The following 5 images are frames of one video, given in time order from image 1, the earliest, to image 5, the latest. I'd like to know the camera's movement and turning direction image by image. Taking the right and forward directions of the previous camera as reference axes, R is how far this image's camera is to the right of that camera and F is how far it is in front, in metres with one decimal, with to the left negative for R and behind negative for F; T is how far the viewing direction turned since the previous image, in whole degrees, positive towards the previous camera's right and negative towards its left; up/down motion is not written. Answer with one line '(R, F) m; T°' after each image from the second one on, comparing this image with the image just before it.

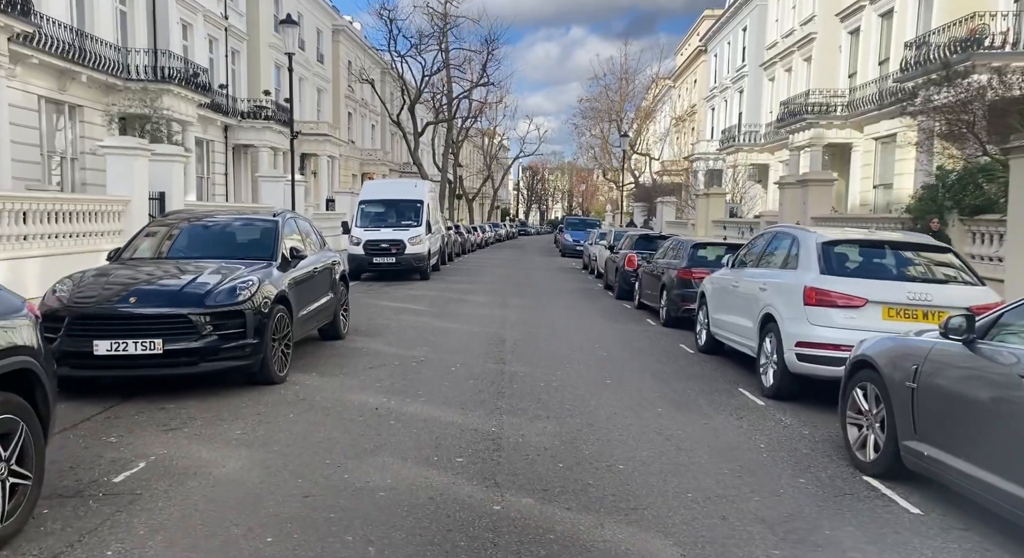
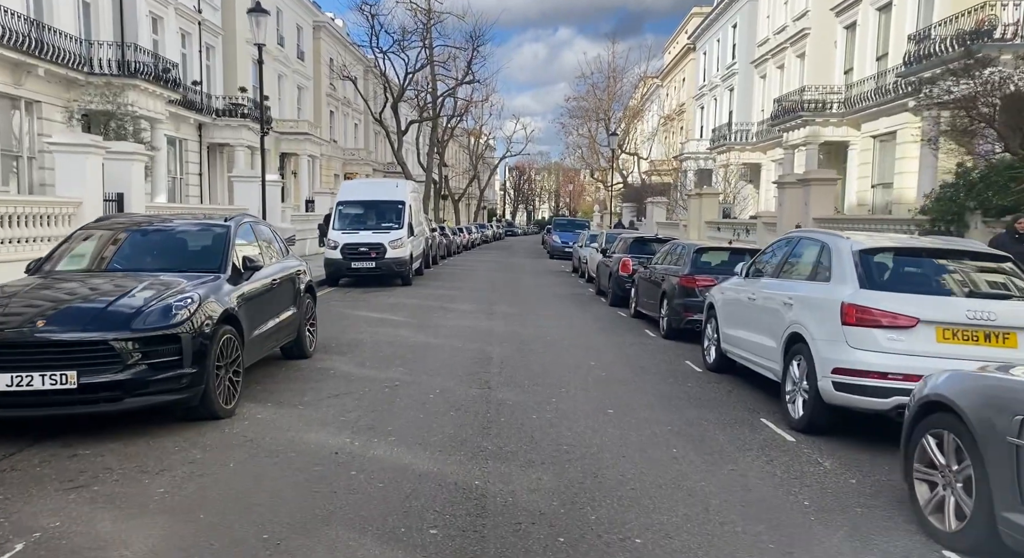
(0.0, +1.1) m; +1°
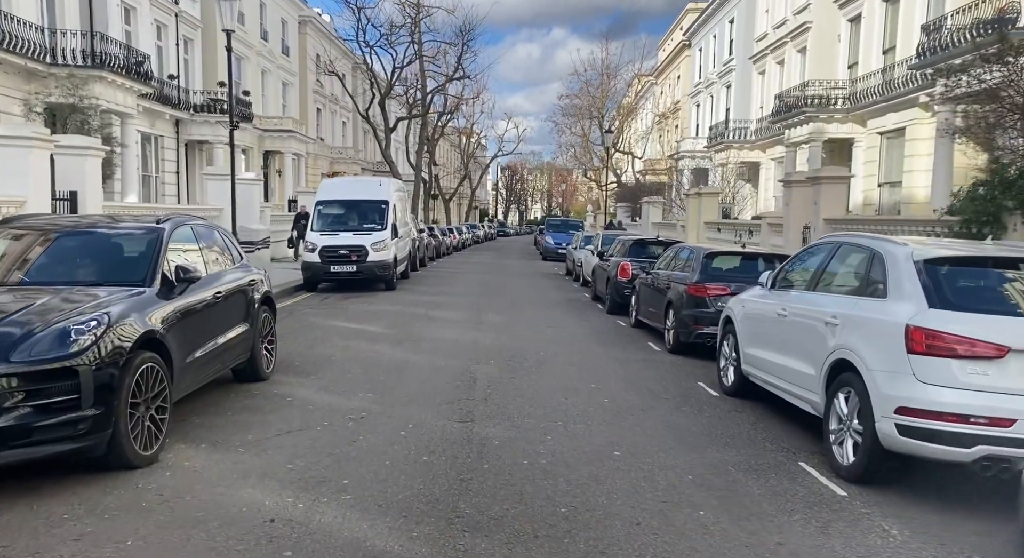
(0.0, +1.2) m; +1°
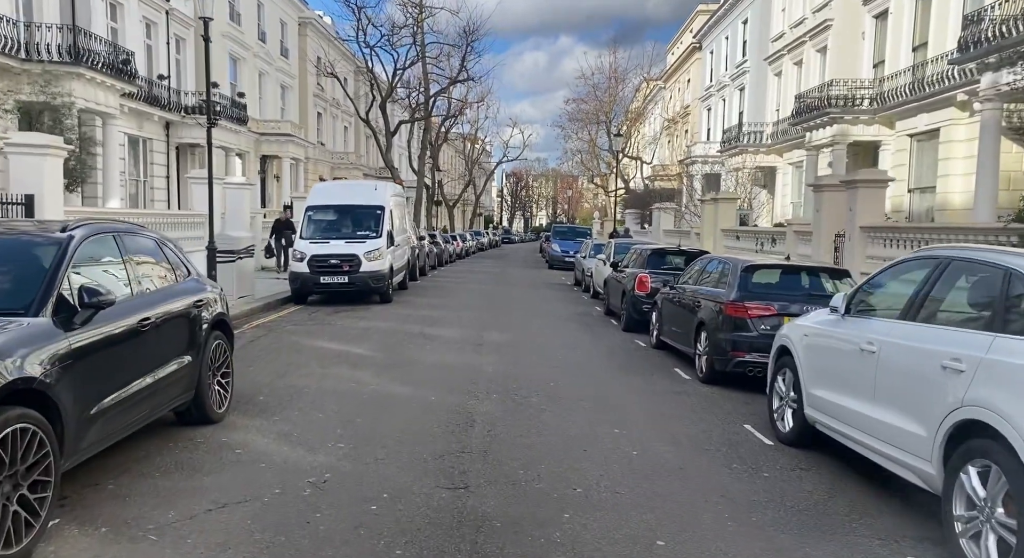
(0.0, +1.4) m; 0°
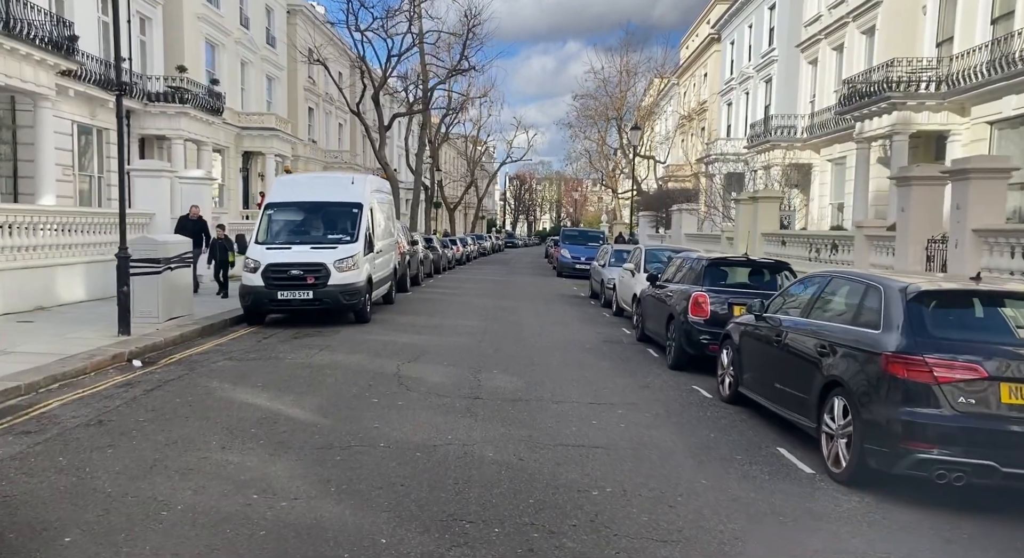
(-0.1, +3.4) m; 0°
